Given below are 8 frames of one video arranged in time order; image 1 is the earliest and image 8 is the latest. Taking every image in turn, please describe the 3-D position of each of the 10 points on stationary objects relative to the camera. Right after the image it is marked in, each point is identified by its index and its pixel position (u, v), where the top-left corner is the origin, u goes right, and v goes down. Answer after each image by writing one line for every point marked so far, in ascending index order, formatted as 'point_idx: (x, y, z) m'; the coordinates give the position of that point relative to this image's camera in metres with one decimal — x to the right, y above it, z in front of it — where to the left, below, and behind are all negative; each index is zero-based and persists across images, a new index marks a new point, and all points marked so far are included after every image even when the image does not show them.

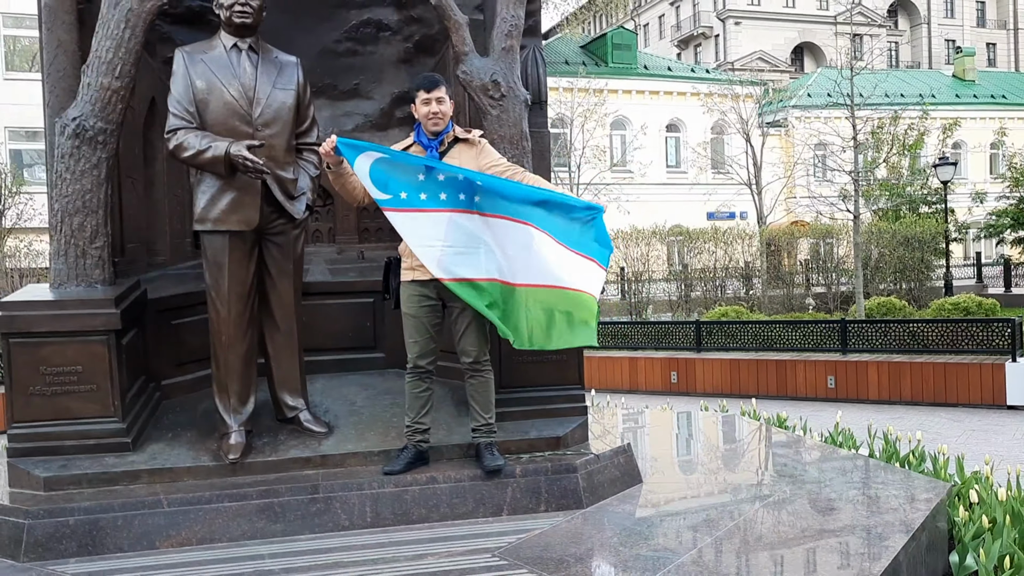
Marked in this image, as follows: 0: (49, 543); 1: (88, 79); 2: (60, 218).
0: (-1.8, -1.0, +3.4) m
1: (-1.9, +1.0, +4.1) m
2: (-2.1, +0.3, +4.1) m
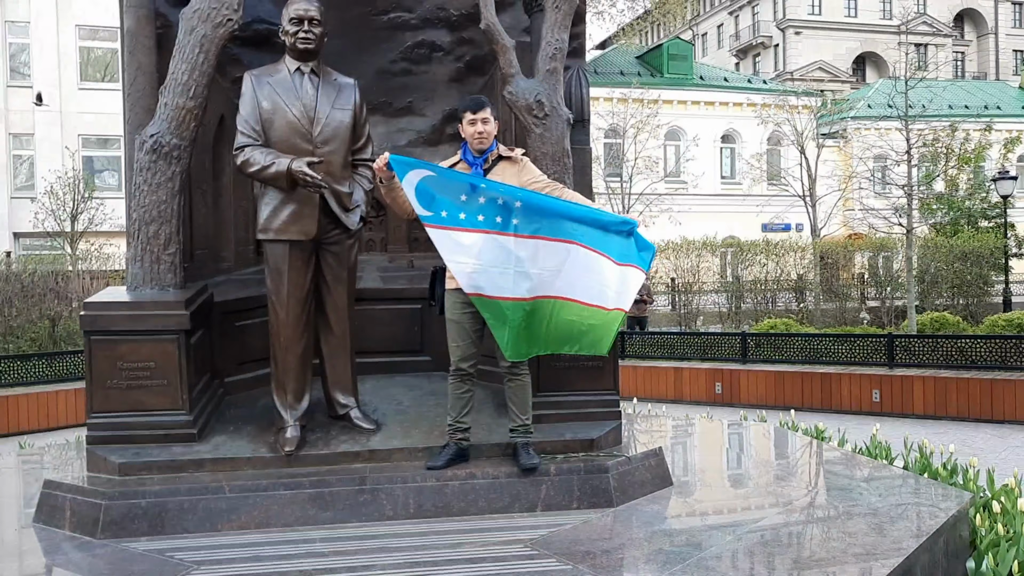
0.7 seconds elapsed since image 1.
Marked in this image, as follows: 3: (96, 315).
0: (-1.7, -1.0, +3.8) m
1: (-1.7, +0.9, +4.4) m
2: (-1.9, +0.3, +4.5) m
3: (-2.0, -0.1, +4.2) m
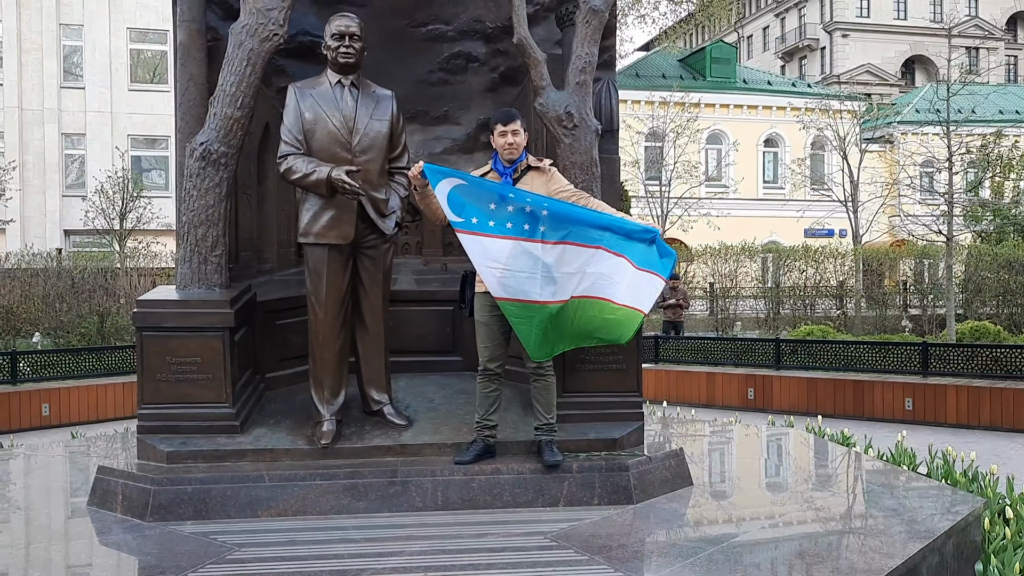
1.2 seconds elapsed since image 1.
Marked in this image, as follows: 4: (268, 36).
0: (-1.6, -1.0, +4.0) m
1: (-1.6, +0.9, +4.7) m
2: (-1.7, +0.3, +4.7) m
3: (-1.8, -0.1, +4.5) m
4: (-1.3, +1.3, +4.7) m
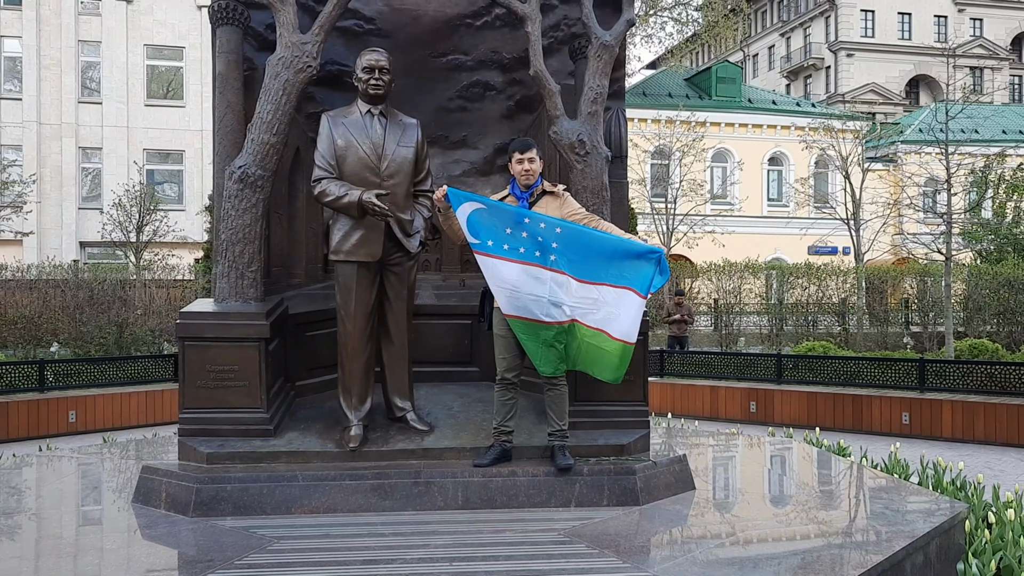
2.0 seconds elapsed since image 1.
0: (-1.5, -1.1, +4.4) m
1: (-1.5, +0.9, +5.1) m
2: (-1.6, +0.2, +5.1) m
3: (-1.8, -0.2, +4.8) m
4: (-1.2, +1.3, +5.1) m
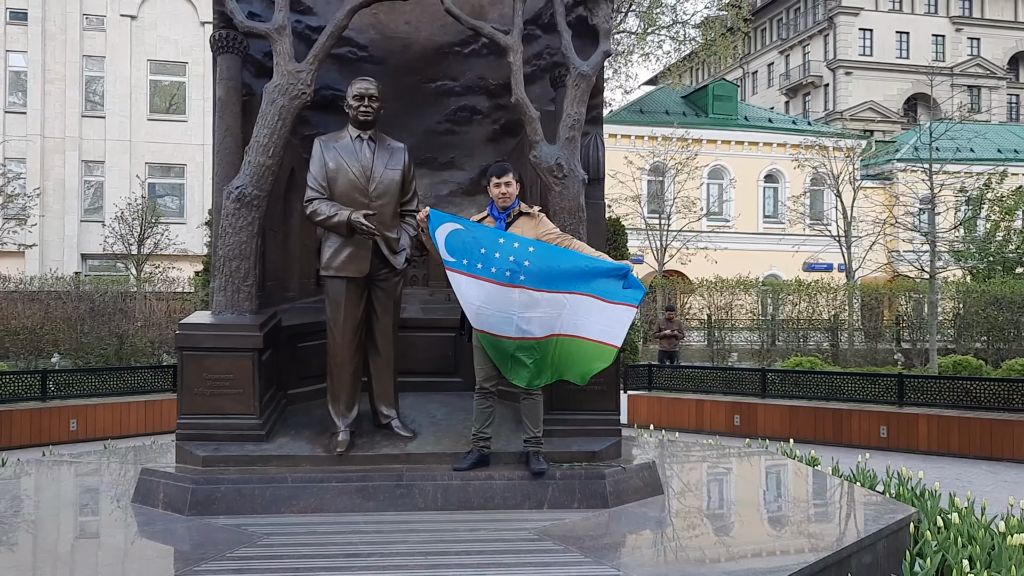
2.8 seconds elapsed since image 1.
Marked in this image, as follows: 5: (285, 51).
0: (-1.6, -1.1, +4.7) m
1: (-1.6, +0.8, +5.4) m
2: (-1.8, +0.2, +5.4) m
3: (-1.9, -0.3, +5.1) m
4: (-1.3, +1.2, +5.4) m
5: (-1.4, +1.4, +5.4) m
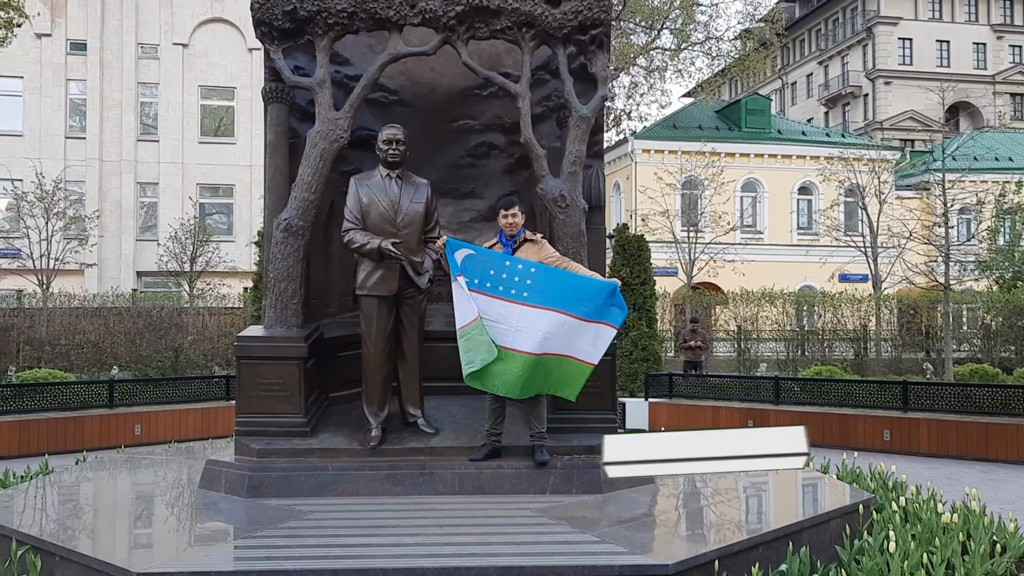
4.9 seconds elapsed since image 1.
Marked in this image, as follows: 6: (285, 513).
0: (-1.6, -1.2, +5.5) m
1: (-1.5, +0.7, +6.3) m
2: (-1.7, 0.0, +6.3) m
3: (-1.8, -0.4, +6.0) m
4: (-1.2, +1.1, +6.3) m
5: (-1.3, +1.3, +6.3) m
6: (-1.3, -1.3, +5.2) m
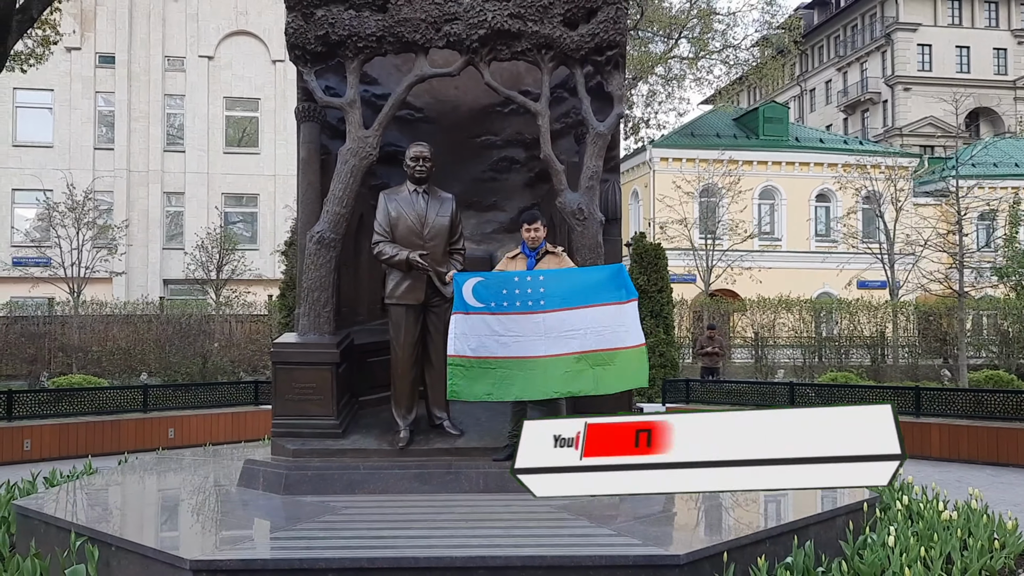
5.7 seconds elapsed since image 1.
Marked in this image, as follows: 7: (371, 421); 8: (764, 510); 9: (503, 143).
0: (-1.4, -1.3, +5.9) m
1: (-1.4, +0.6, +6.6) m
2: (-1.5, 0.0, +6.7) m
3: (-1.7, -0.5, +6.4) m
4: (-1.1, +1.0, +6.6) m
5: (-1.2, +1.3, +6.7) m
6: (-1.2, -1.4, +5.5) m
7: (-1.1, -1.0, +6.8) m
8: (+1.5, -1.4, +5.3) m
9: (-0.1, +1.3, +7.9) m
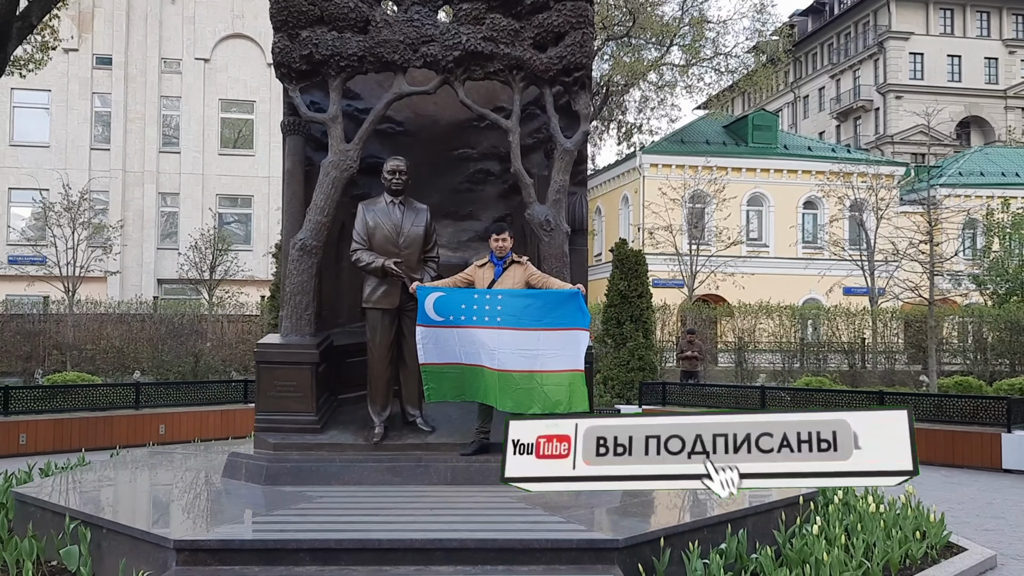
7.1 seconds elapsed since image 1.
0: (-1.7, -1.3, +6.3) m
1: (-1.6, +0.6, +7.1) m
2: (-1.8, -0.1, +7.1) m
3: (-1.9, -0.5, +6.8) m
4: (-1.3, +0.9, +7.1) m
5: (-1.4, +1.2, +7.1) m
6: (-1.4, -1.4, +5.9) m
7: (-1.3, -1.1, +7.2) m
8: (+1.3, -1.4, +5.7) m
9: (-0.3, +1.2, +8.3) m
